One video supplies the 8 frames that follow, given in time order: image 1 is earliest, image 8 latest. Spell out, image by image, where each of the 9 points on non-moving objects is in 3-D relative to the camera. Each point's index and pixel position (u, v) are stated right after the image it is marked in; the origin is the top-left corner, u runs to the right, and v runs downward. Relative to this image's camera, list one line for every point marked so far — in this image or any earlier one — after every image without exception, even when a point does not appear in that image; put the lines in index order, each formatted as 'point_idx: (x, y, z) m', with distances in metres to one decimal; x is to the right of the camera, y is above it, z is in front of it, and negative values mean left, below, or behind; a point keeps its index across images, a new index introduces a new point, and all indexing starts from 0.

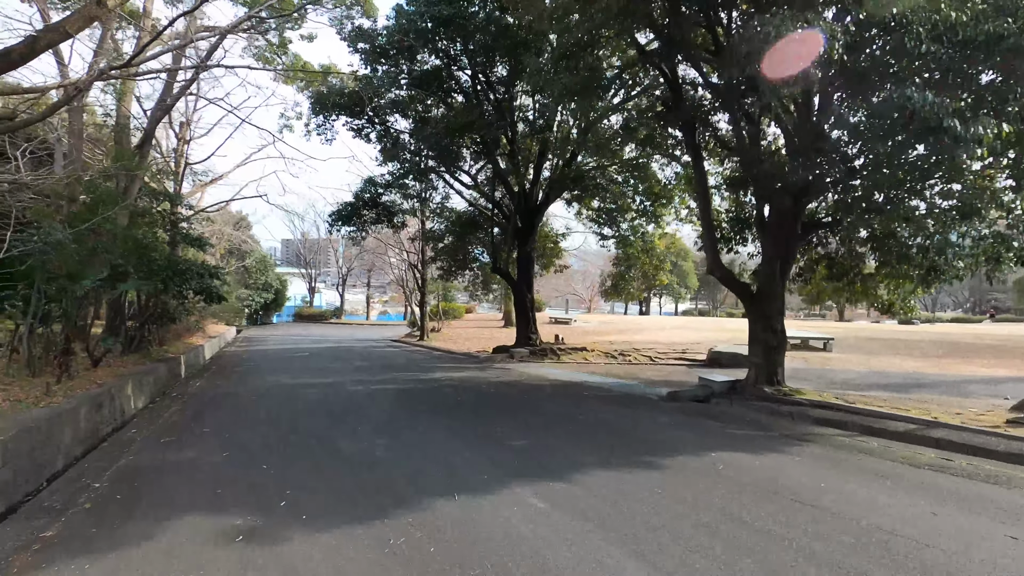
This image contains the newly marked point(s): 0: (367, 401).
0: (-2.7, -2.1, +9.9) m
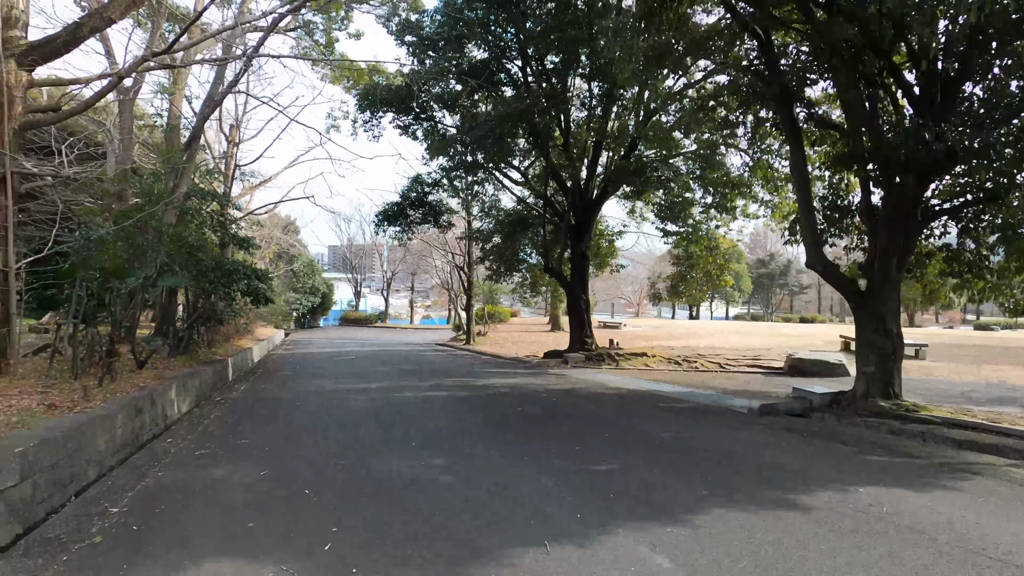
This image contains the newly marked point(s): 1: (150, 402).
0: (-1.6, -2.1, +9.1) m
1: (-6.0, -1.9, +8.9) m
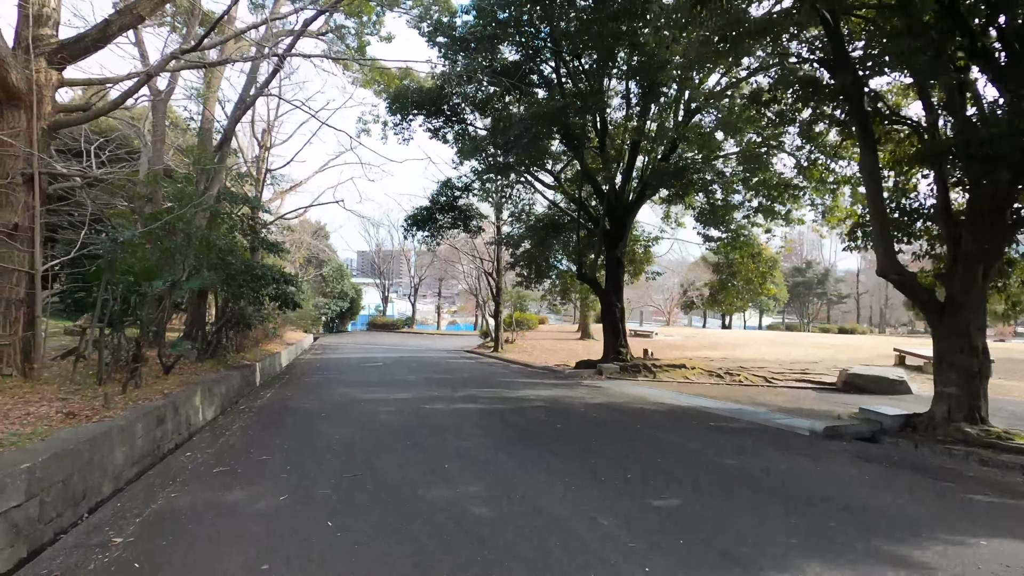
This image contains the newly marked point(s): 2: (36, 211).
0: (-1.0, -2.2, +8.5) m
1: (-5.4, -1.9, +8.6) m
2: (-7.3, +1.2, +8.2) m
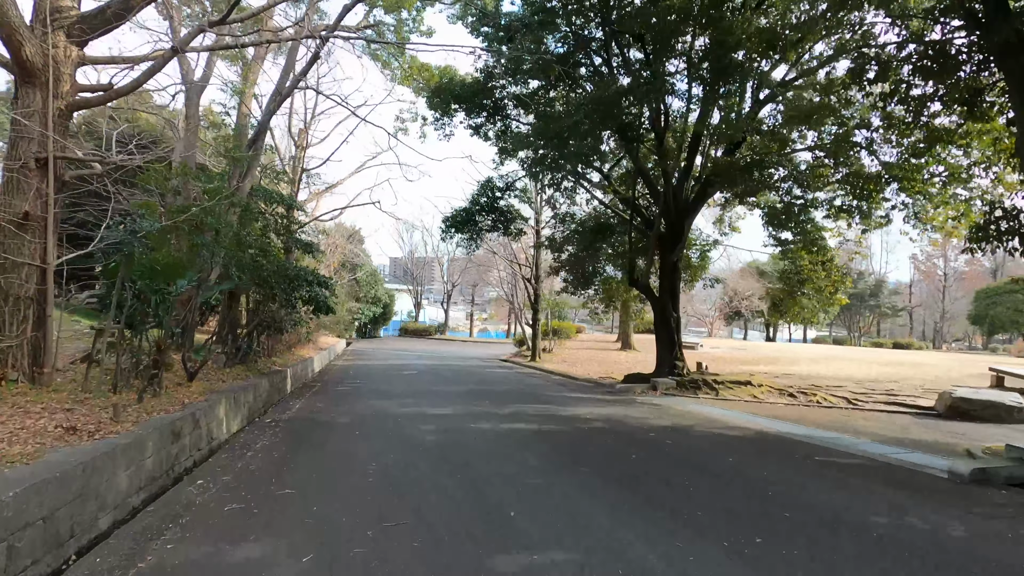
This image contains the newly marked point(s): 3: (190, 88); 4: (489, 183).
0: (-0.2, -2.2, +7.4) m
1: (-4.6, -1.9, +7.7) m
2: (-6.4, +1.2, +7.4) m
3: (-8.1, +5.0, +13.5) m
4: (-0.8, +3.8, +19.6) m
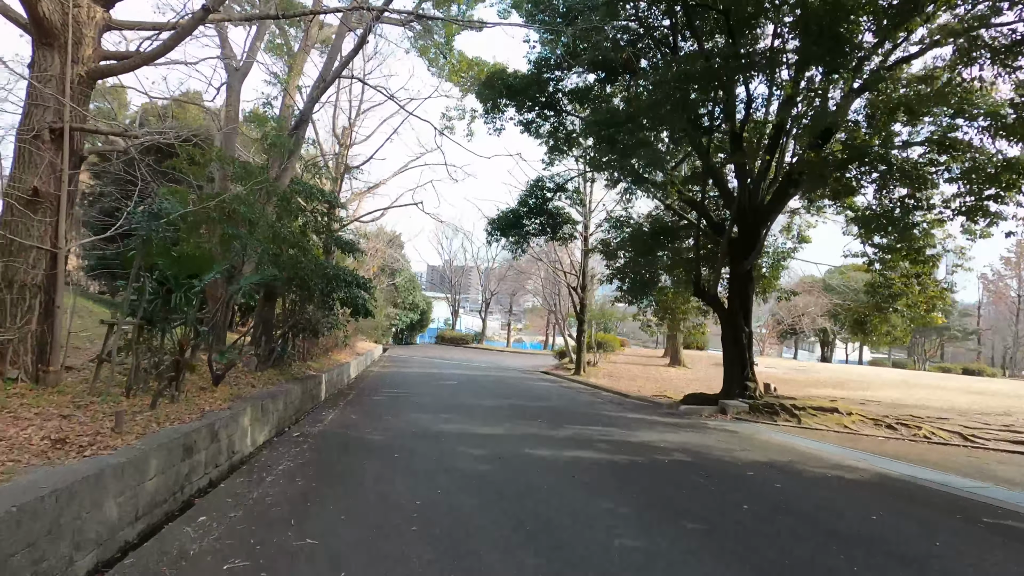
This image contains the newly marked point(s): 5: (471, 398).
0: (+0.6, -2.2, +6.0) m
1: (-3.7, -1.8, +6.6) m
2: (-5.5, +1.4, +6.6) m
3: (-6.7, +5.1, +12.9) m
4: (+0.9, +3.6, +18.4) m
5: (-1.0, -2.8, +13.5) m
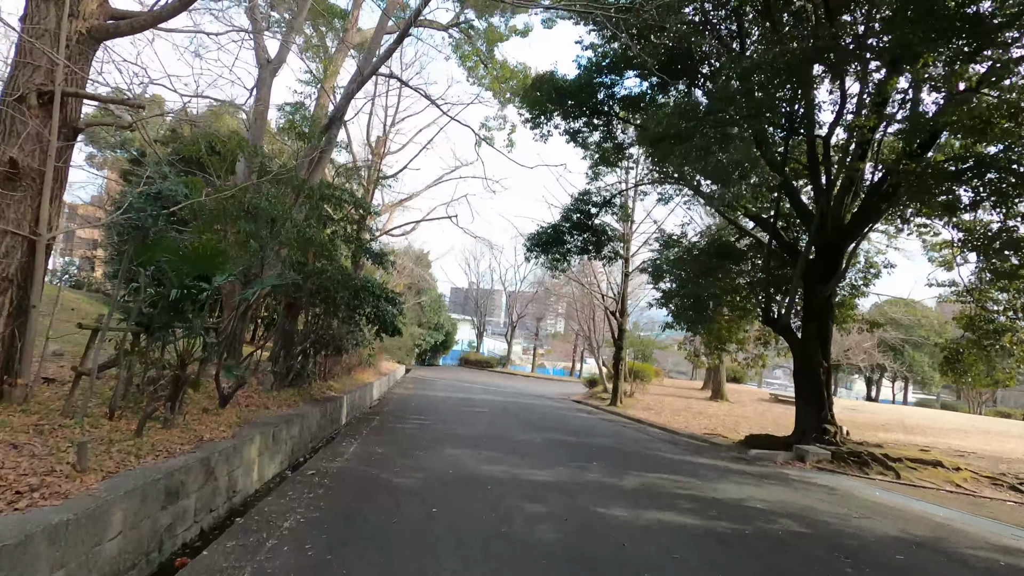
0: (+1.3, -2.3, +4.5) m
1: (-3.0, -1.8, +5.3) m
2: (-4.7, +1.4, +5.4) m
3: (-5.5, +4.9, +11.9) m
4: (+2.3, +2.9, +17.1) m
5: (-0.1, -3.2, +12.0) m
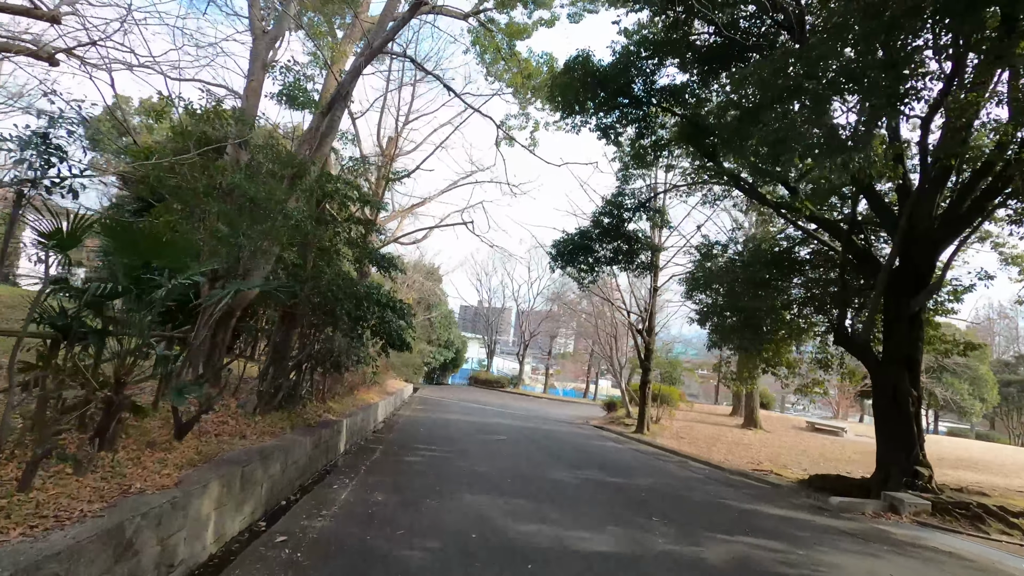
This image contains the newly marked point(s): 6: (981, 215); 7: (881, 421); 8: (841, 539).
0: (+1.7, -2.2, +2.6) m
1: (-2.6, -1.7, +3.5) m
2: (-4.2, +1.6, +3.8) m
3: (-4.9, +4.8, +10.4) m
4: (+2.9, +2.5, +15.4) m
5: (+0.4, -3.3, +10.1) m
6: (+8.5, +1.3, +9.9) m
7: (+7.1, -2.5, +10.2) m
8: (+4.2, -3.2, +6.9) m
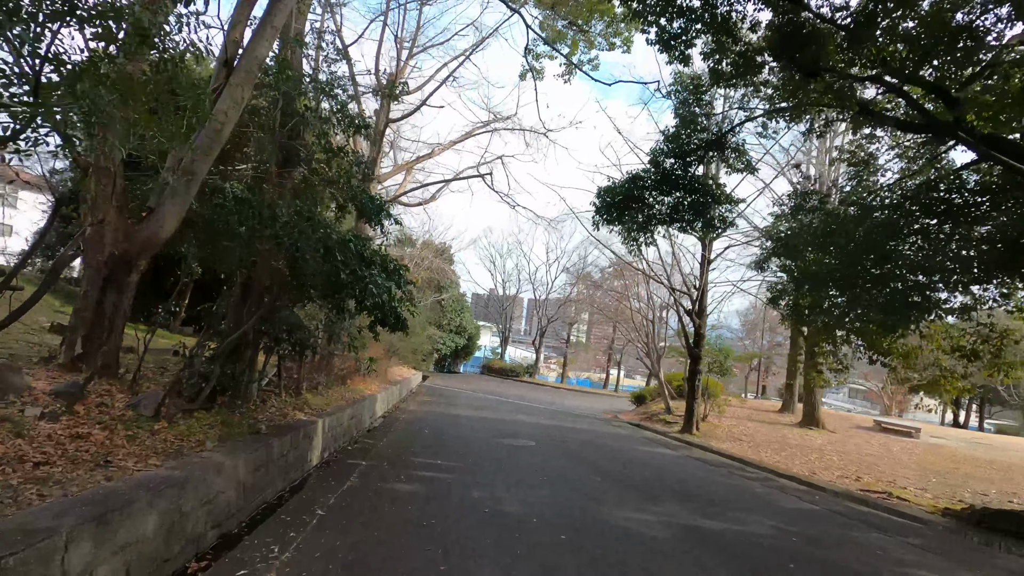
0: (+2.1, -1.7, -0.8) m
1: (-2.2, -1.1, +0.2) m
2: (-3.8, +2.2, +0.4) m
3: (-4.3, +5.6, +7.0) m
4: (+3.6, +3.3, +11.8) m
5: (+1.0, -2.6, +6.7) m
6: (+9.1, +1.9, +6.2) m
7: (+7.7, -1.9, +6.7) m
8: (+4.7, -2.6, +3.5) m
